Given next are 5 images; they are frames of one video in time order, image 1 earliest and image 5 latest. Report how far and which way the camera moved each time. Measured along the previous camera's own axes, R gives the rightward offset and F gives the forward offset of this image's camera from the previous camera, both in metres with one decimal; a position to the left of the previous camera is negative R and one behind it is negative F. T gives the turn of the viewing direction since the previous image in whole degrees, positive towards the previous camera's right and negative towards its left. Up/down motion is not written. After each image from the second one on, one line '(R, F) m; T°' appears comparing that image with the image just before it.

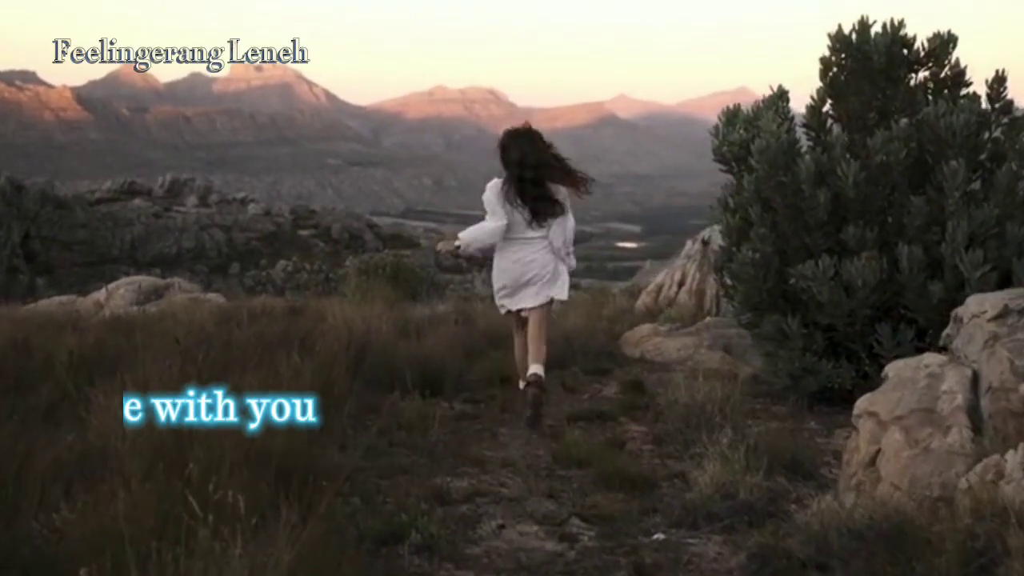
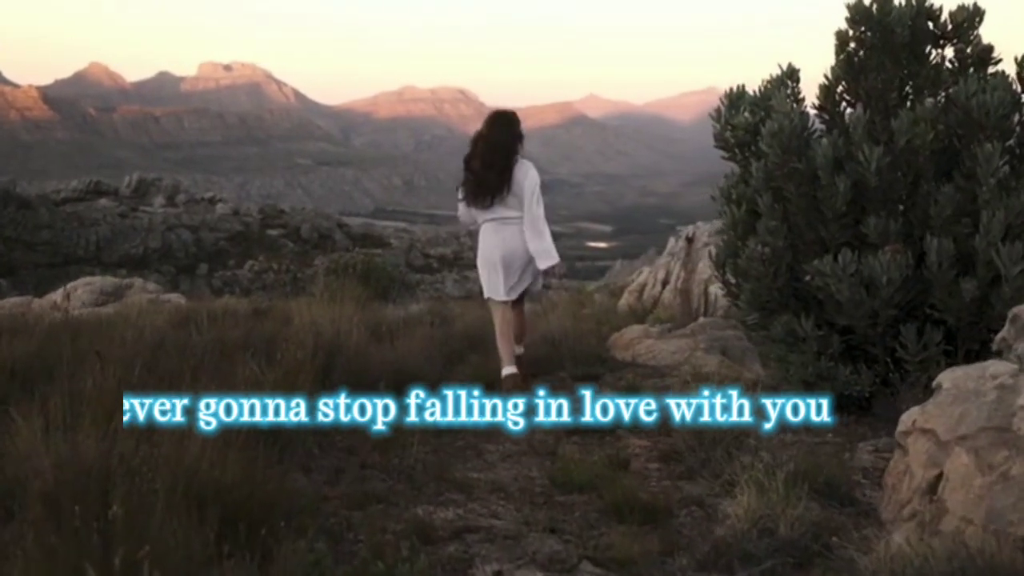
(-0.1, +0.8) m; +2°
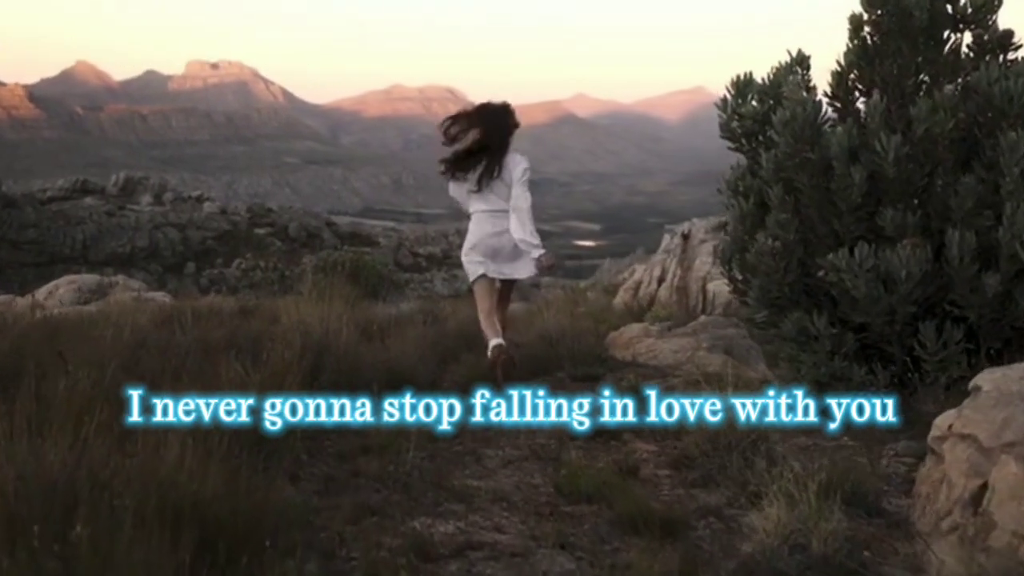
(-0.1, +0.3) m; +1°
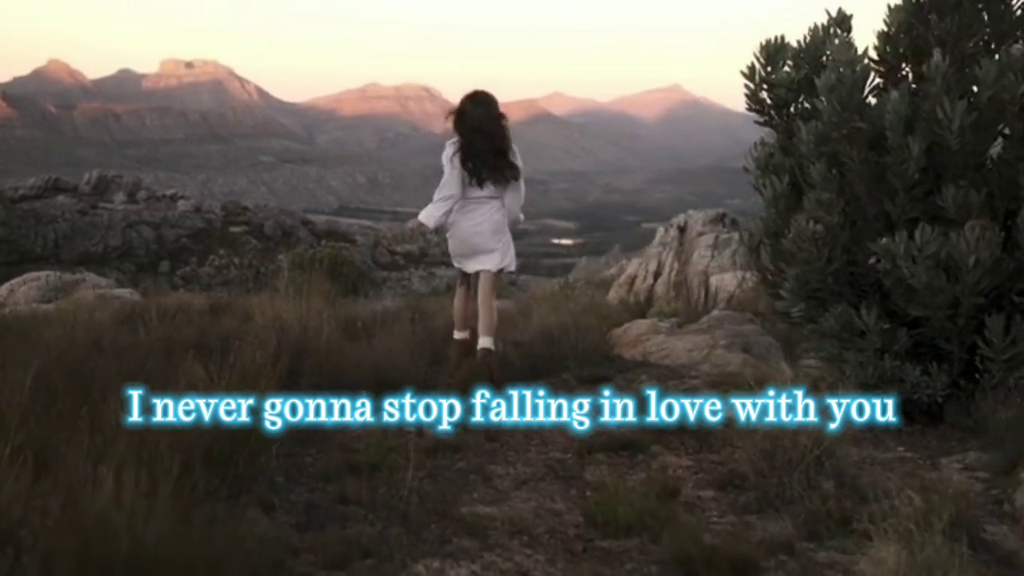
(-0.2, +0.8) m; +1°
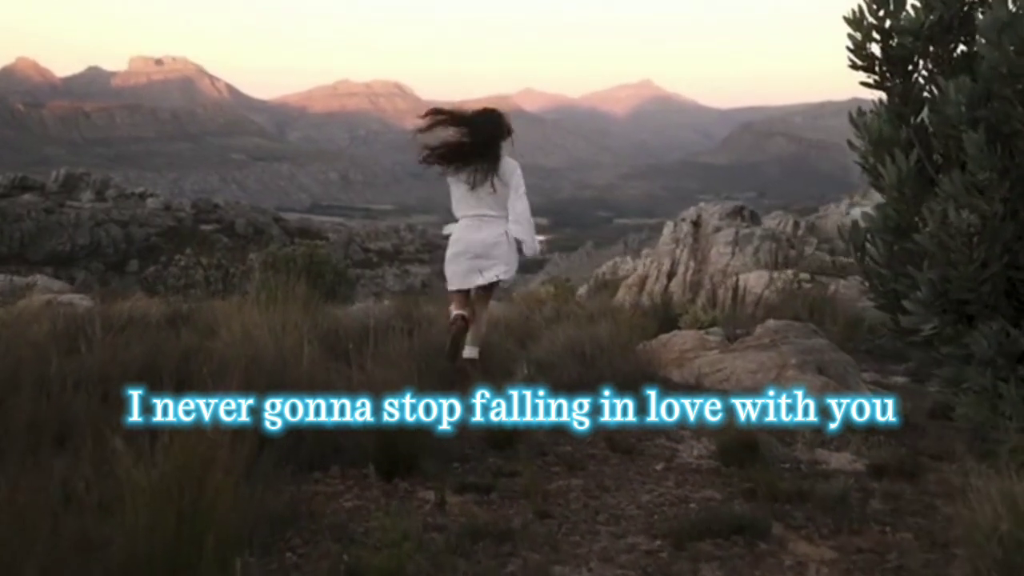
(-0.3, +1.6) m; +1°
